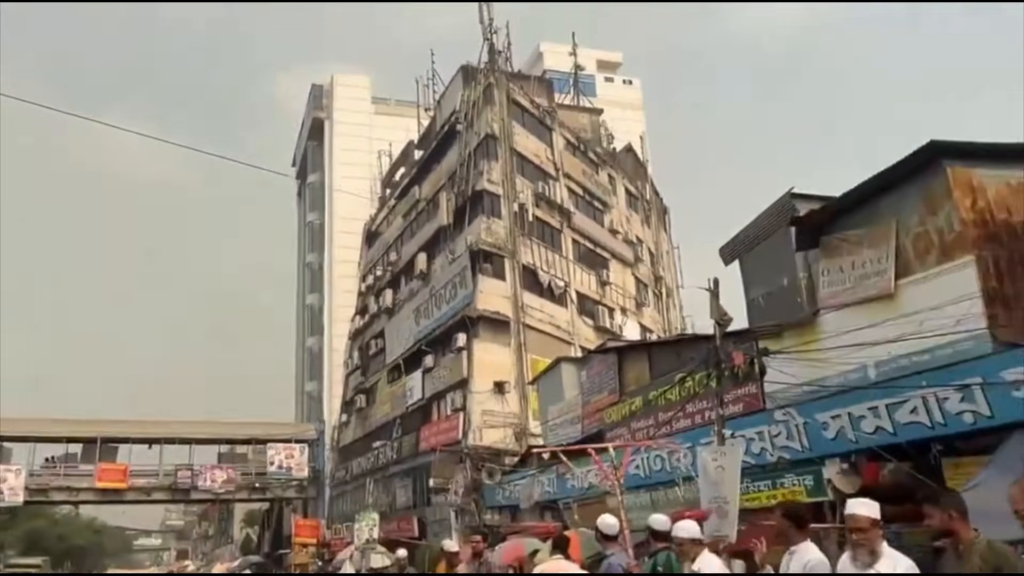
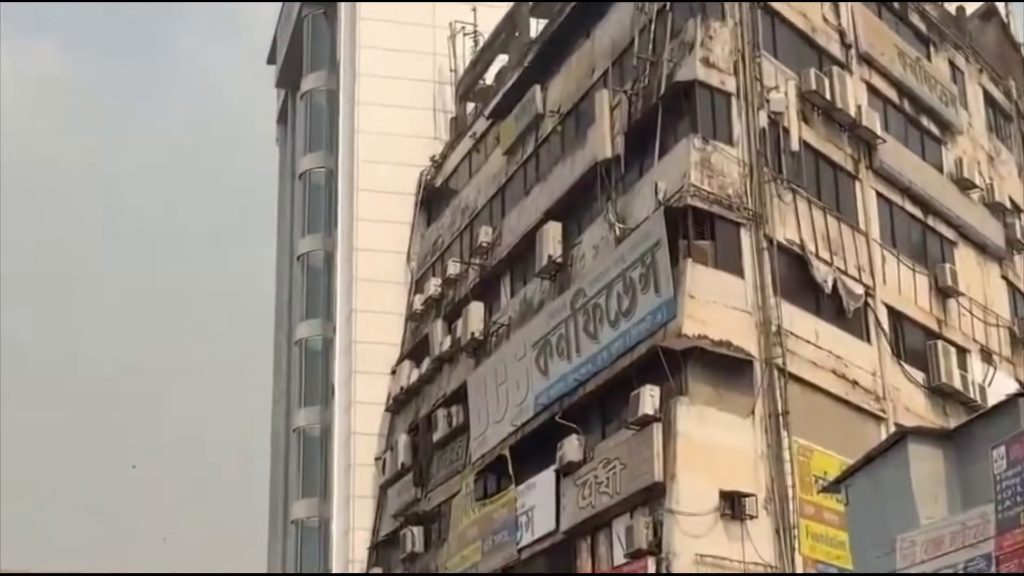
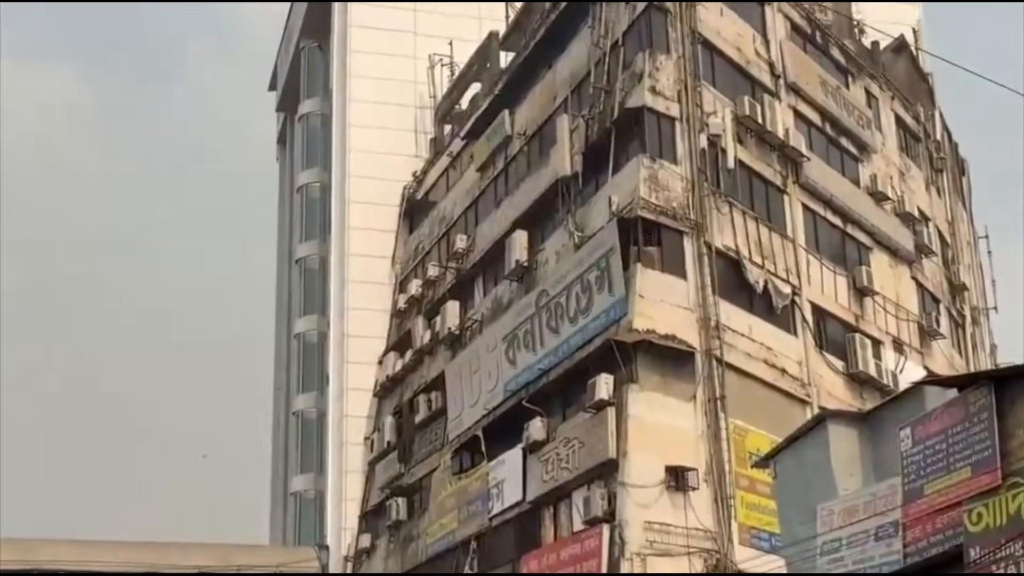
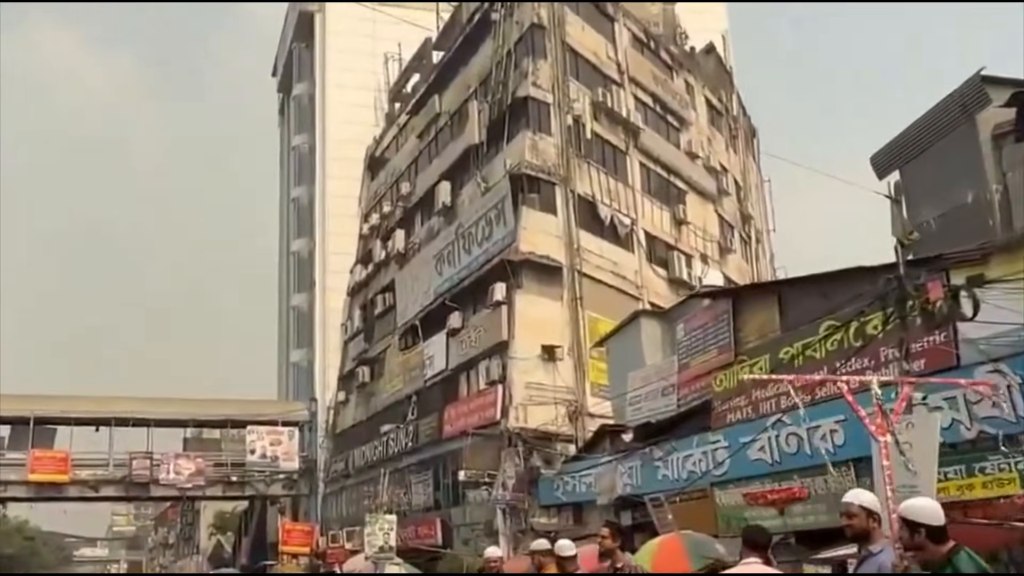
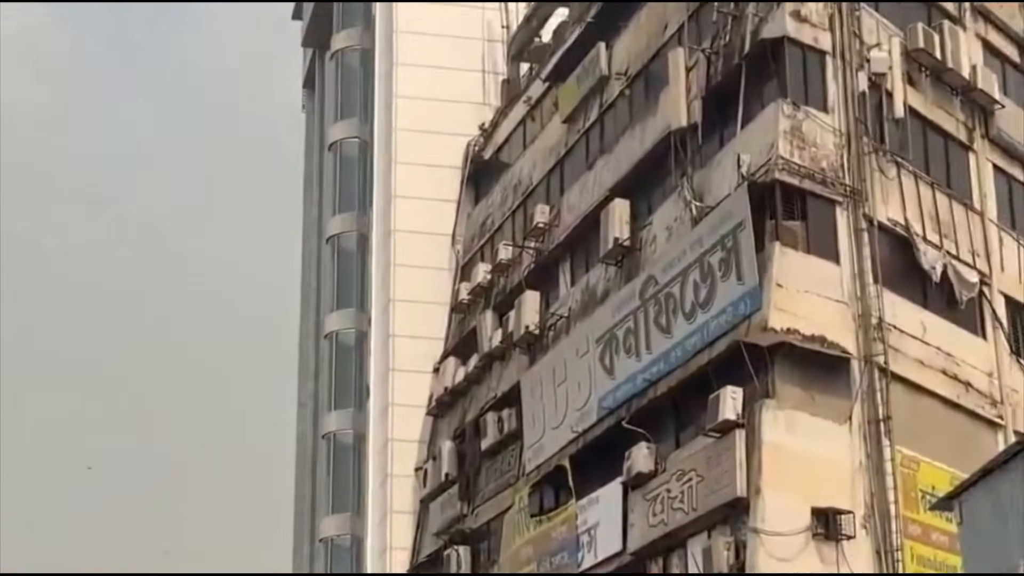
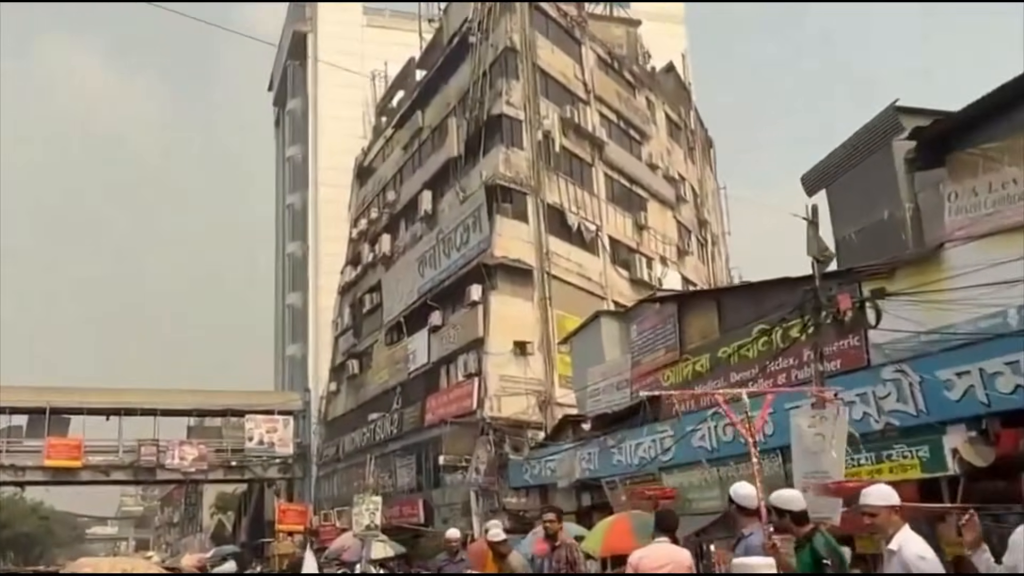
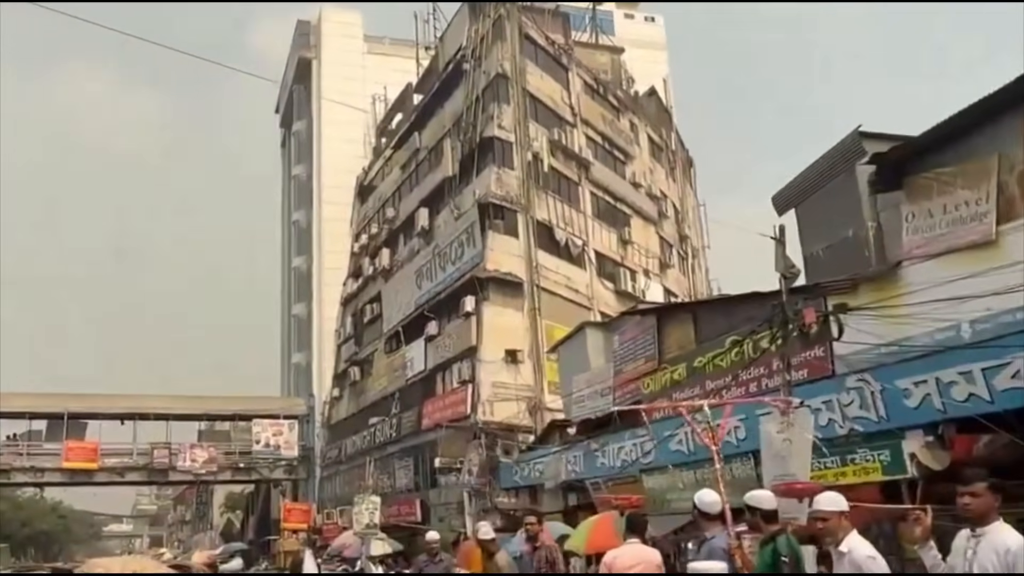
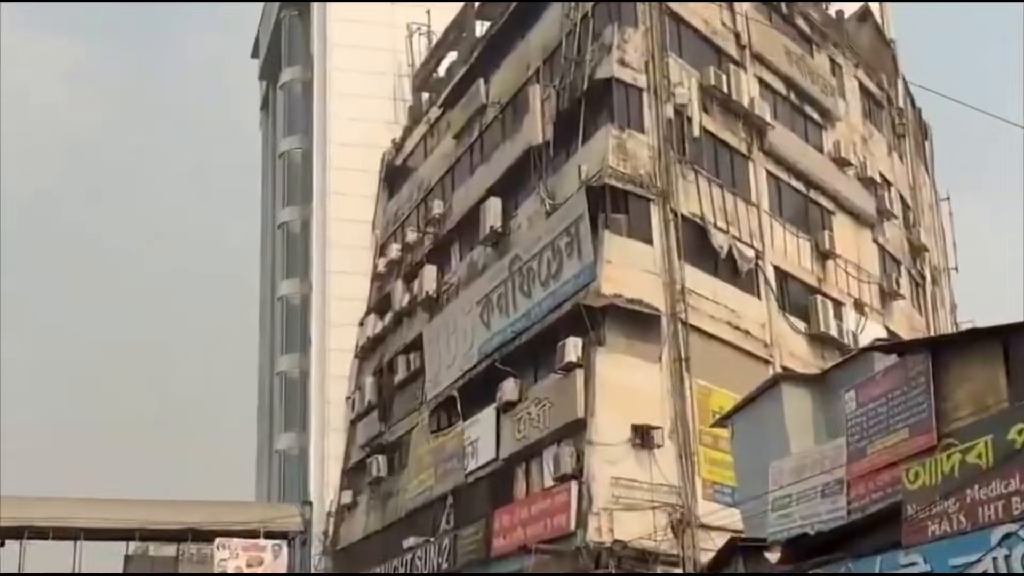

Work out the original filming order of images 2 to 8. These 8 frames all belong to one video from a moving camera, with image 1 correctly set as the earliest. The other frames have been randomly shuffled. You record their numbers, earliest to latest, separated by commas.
7, 6, 4, 8, 3, 2, 5
